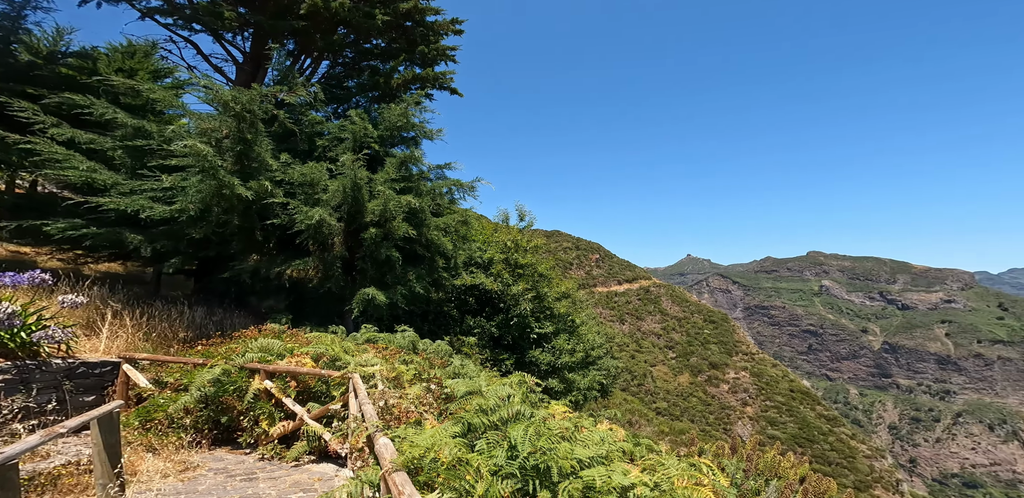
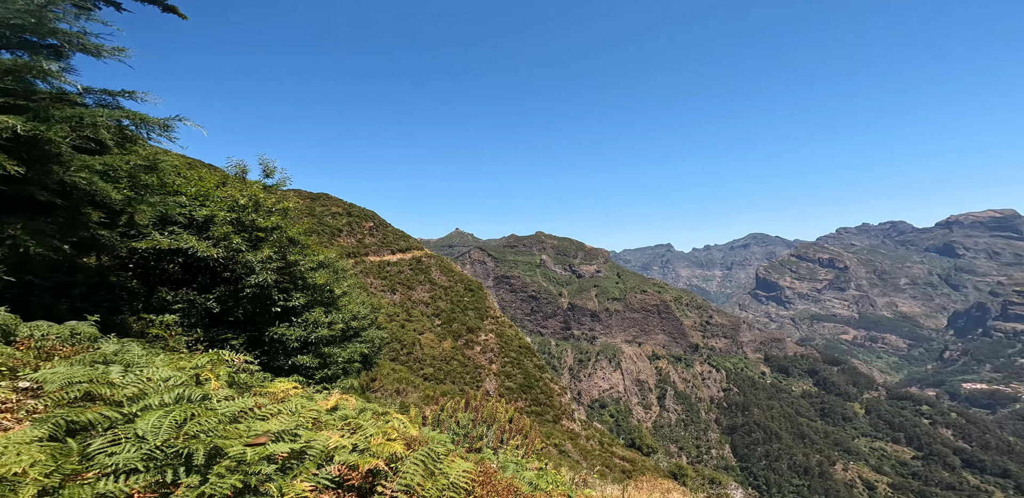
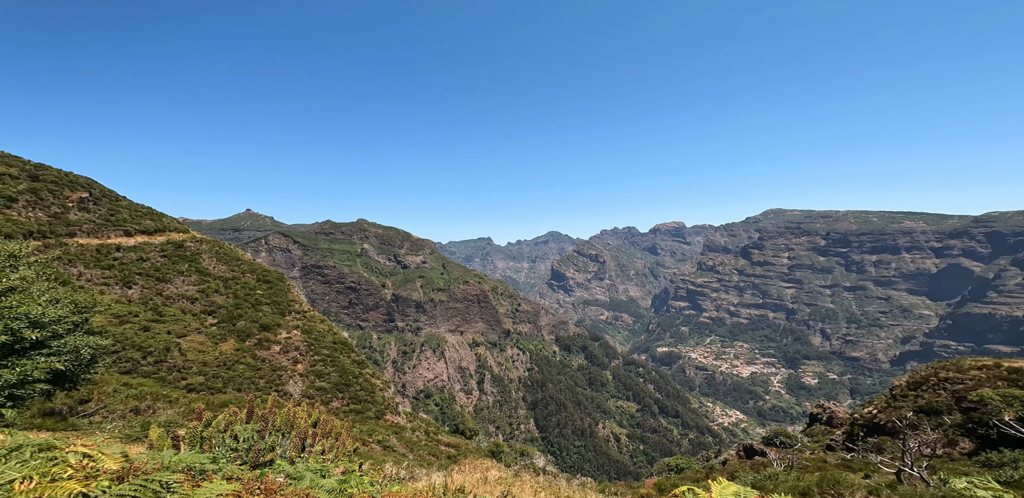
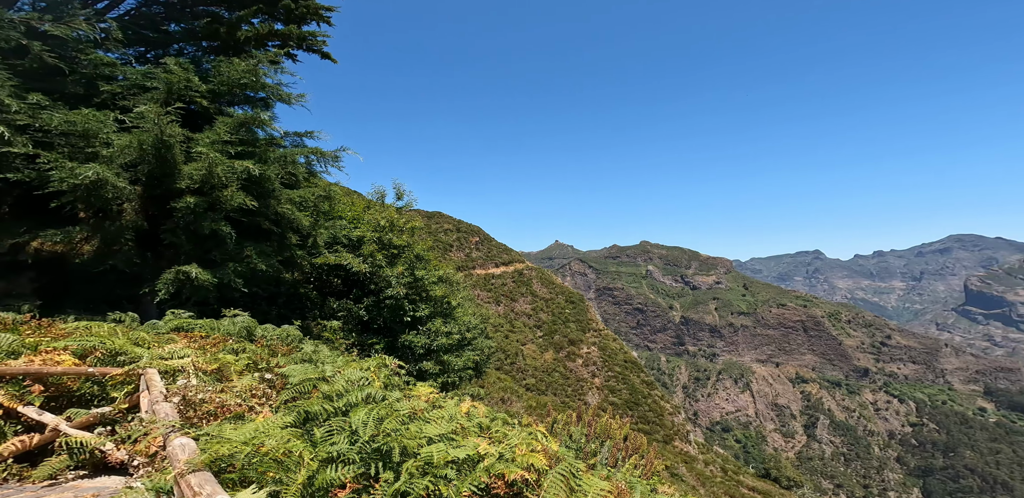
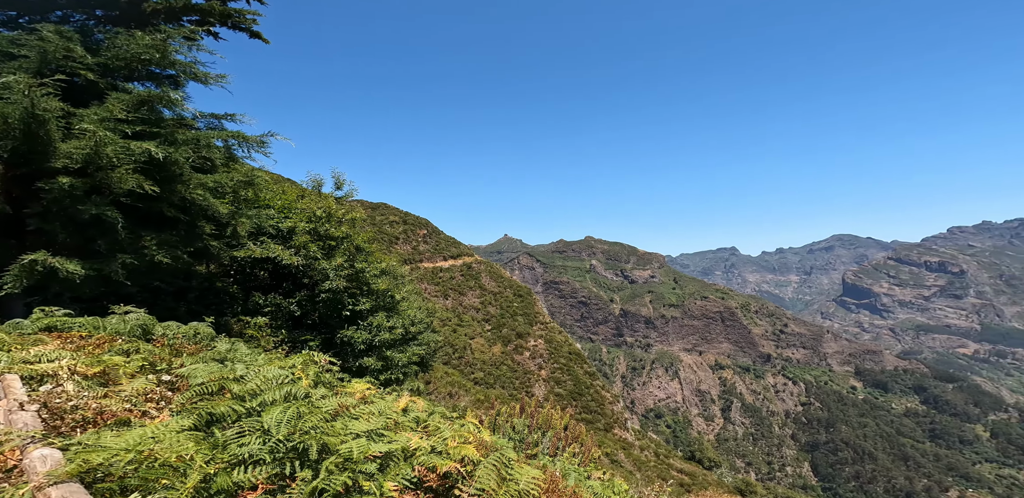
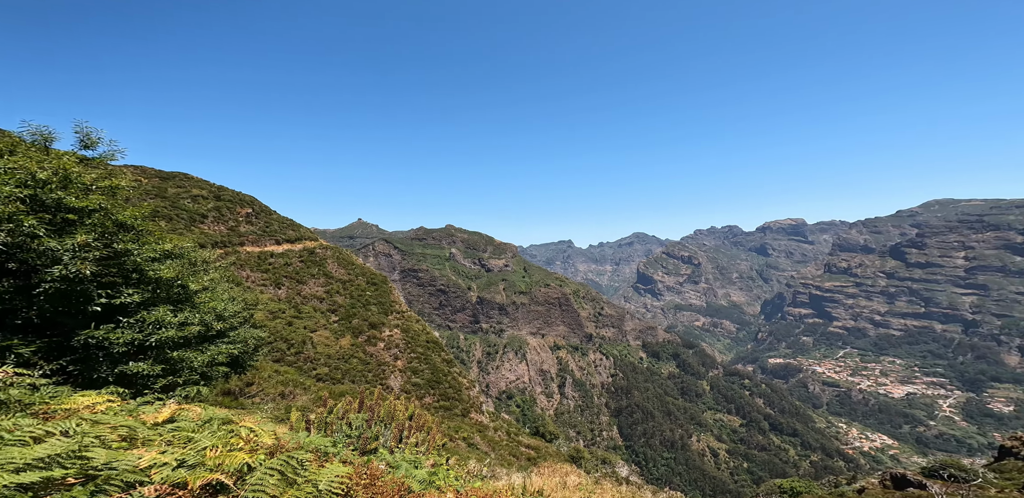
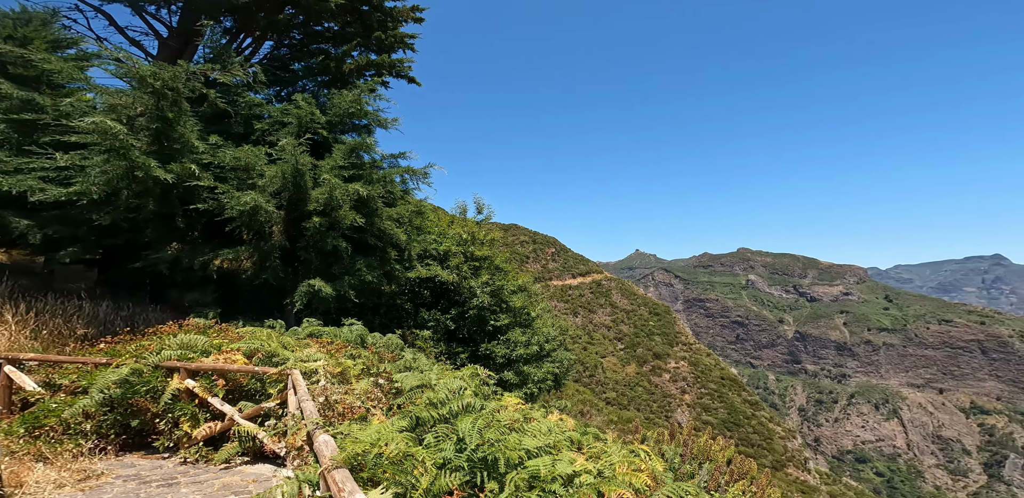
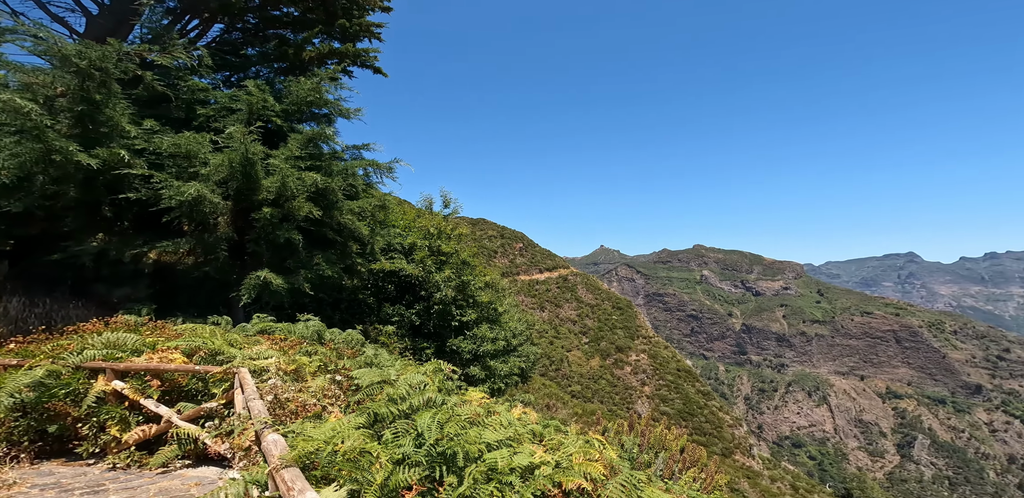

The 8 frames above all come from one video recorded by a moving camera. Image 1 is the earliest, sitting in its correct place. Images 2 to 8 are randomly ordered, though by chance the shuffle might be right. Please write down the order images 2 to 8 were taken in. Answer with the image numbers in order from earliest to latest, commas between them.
7, 8, 4, 5, 2, 6, 3
